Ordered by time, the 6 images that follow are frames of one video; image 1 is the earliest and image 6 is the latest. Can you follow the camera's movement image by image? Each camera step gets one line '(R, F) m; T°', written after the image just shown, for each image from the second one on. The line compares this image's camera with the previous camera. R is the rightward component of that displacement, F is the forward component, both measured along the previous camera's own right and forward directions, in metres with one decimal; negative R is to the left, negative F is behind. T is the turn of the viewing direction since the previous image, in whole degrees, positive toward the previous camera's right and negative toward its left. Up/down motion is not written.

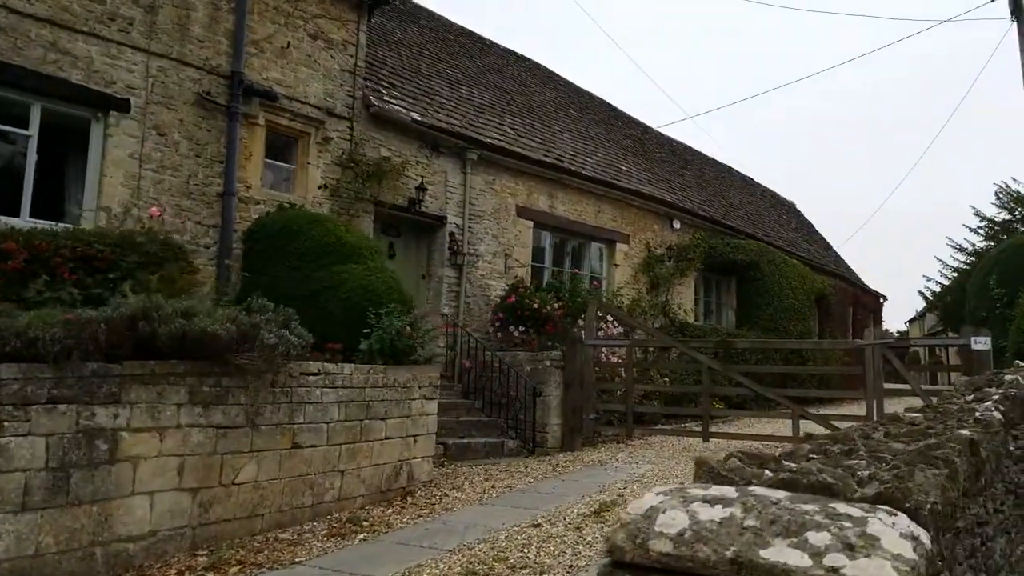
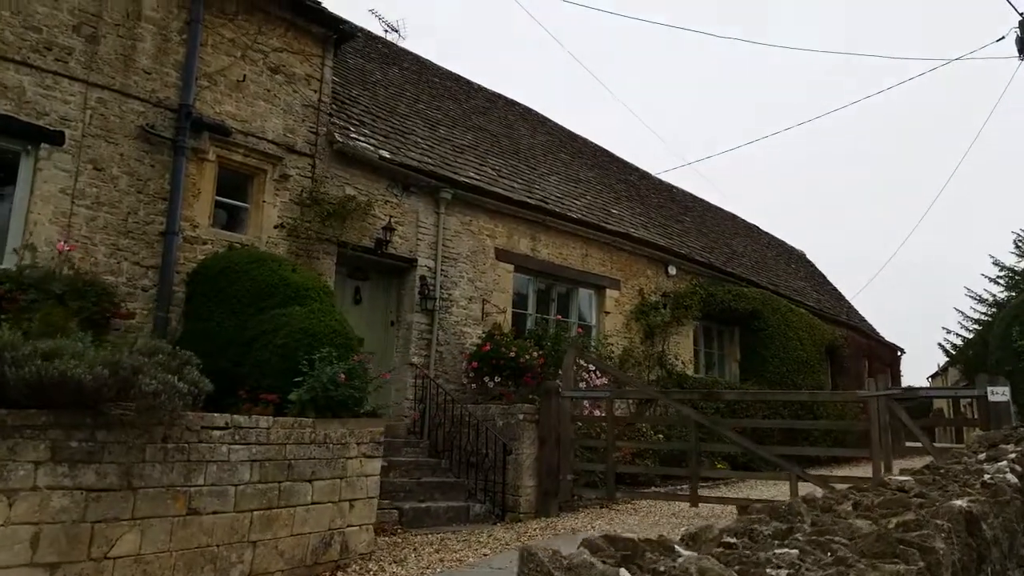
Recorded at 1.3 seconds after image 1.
(+0.4, +0.6) m; -1°
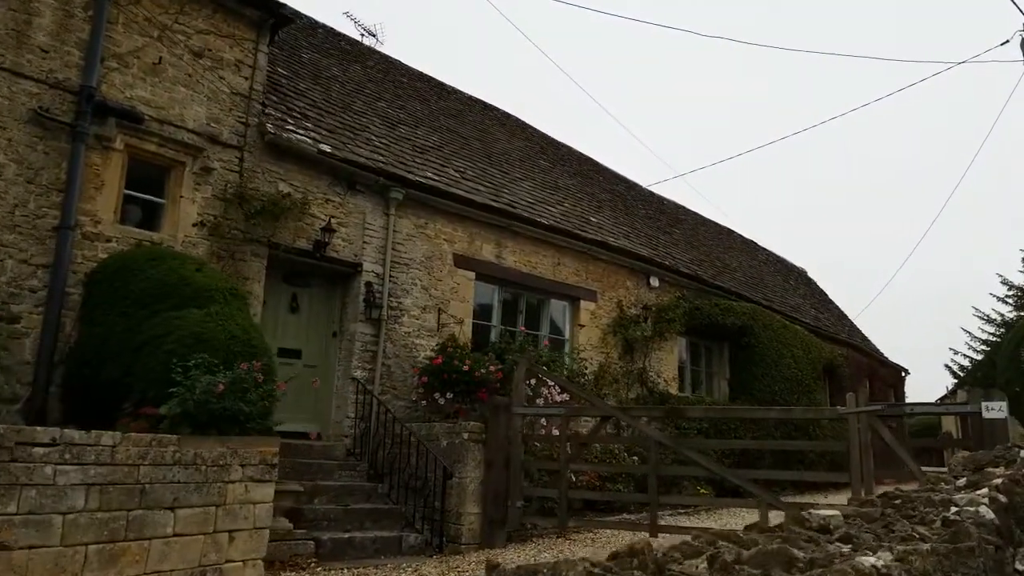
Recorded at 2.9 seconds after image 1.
(+0.5, +0.7) m; -1°
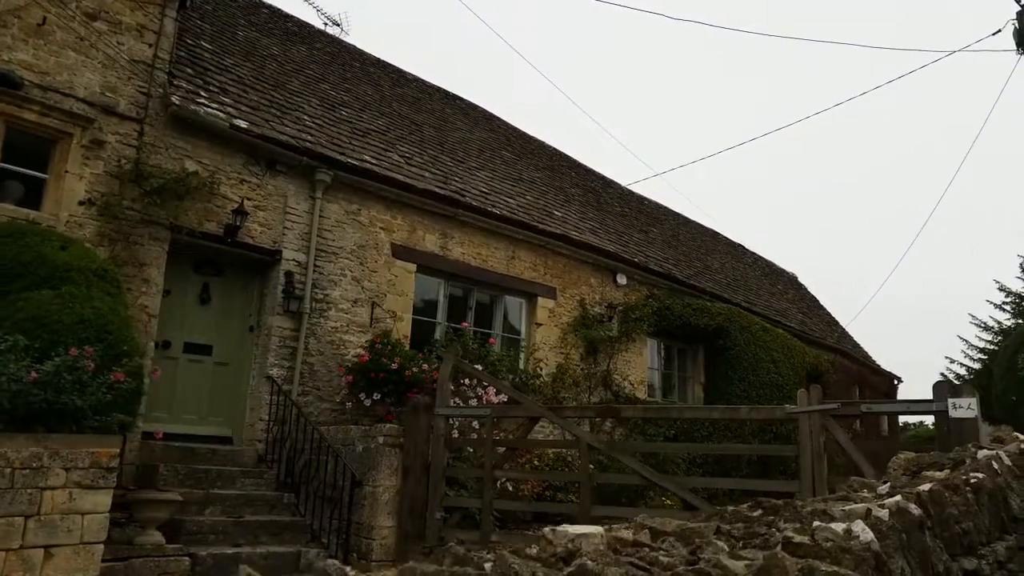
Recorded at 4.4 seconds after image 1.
(+0.6, +0.7) m; 0°
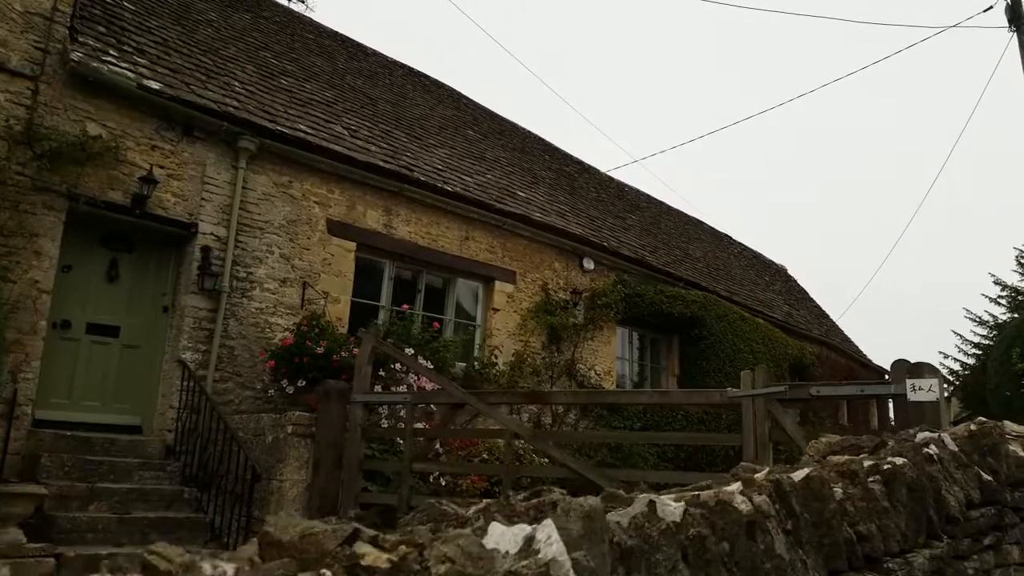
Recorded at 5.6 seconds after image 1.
(+0.5, +0.6) m; 0°
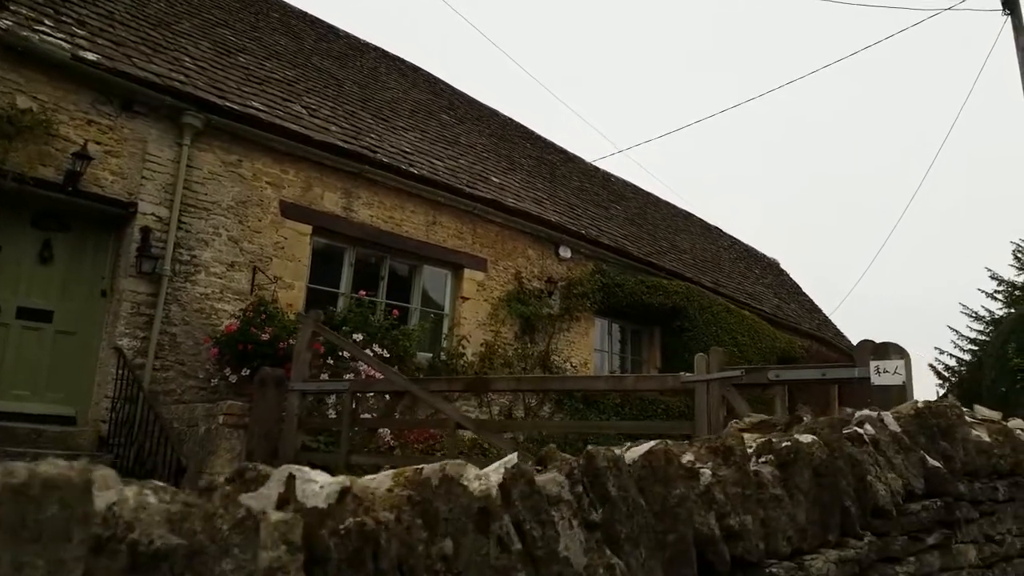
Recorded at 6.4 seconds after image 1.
(+0.3, +0.3) m; 0°
